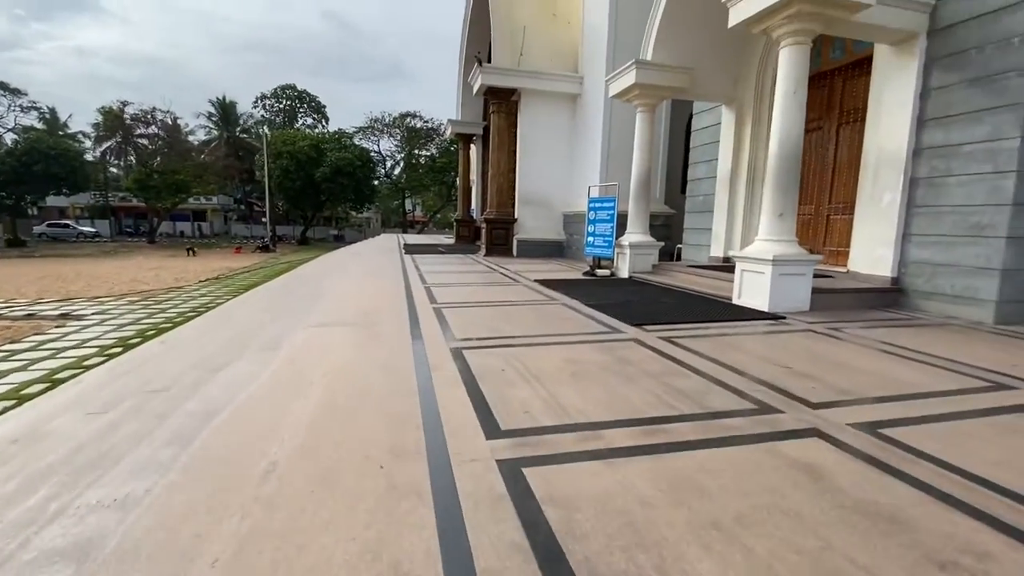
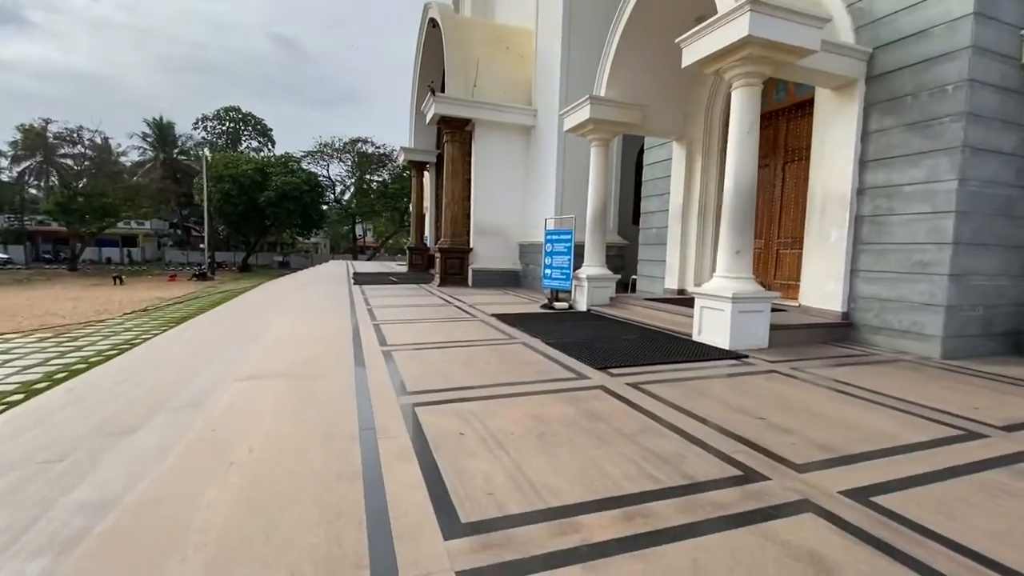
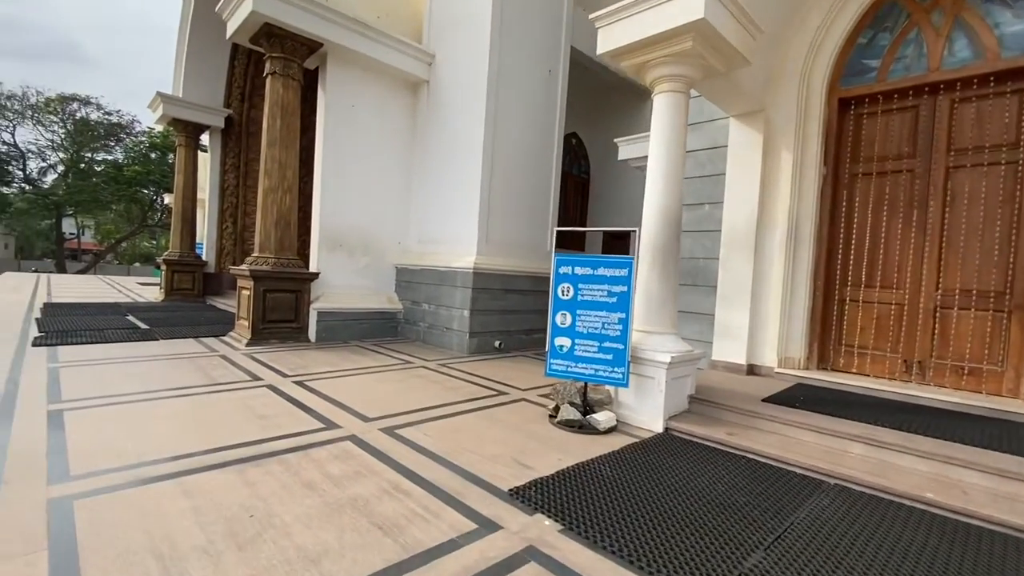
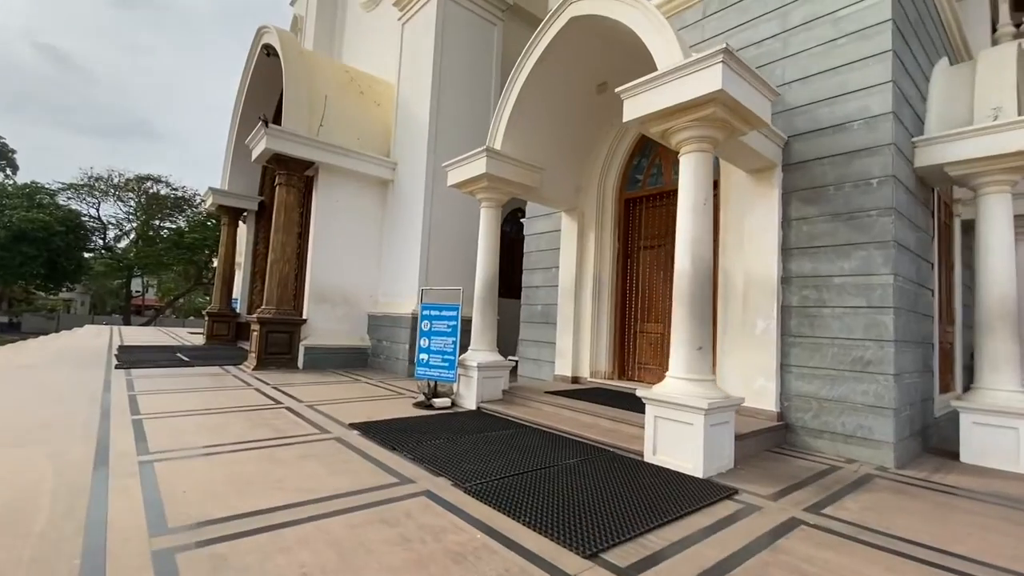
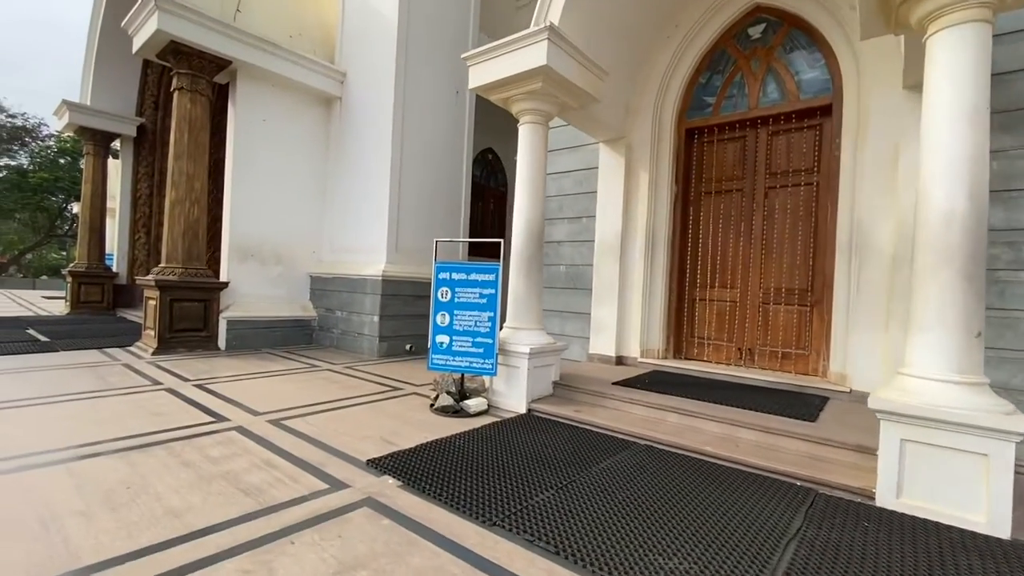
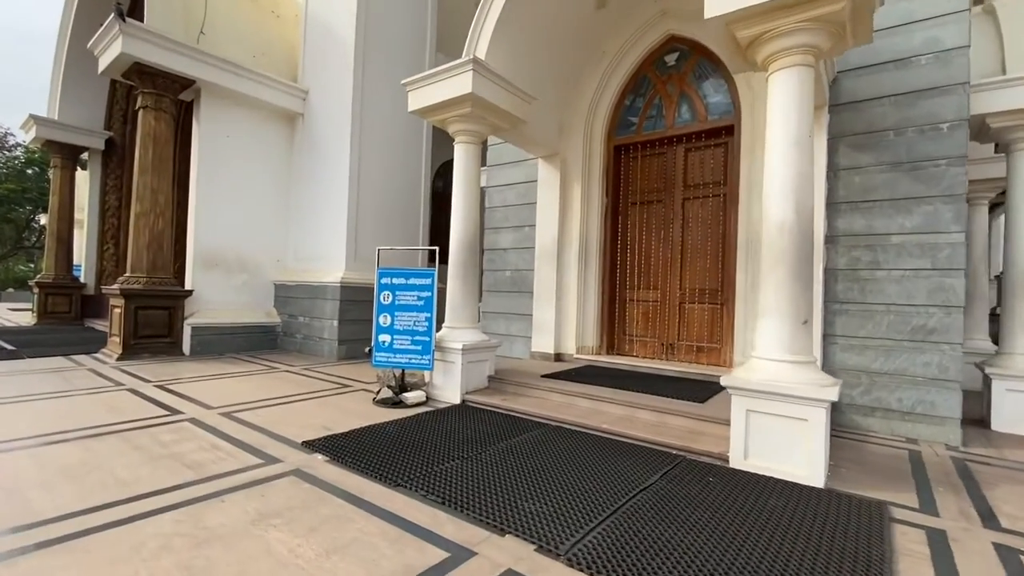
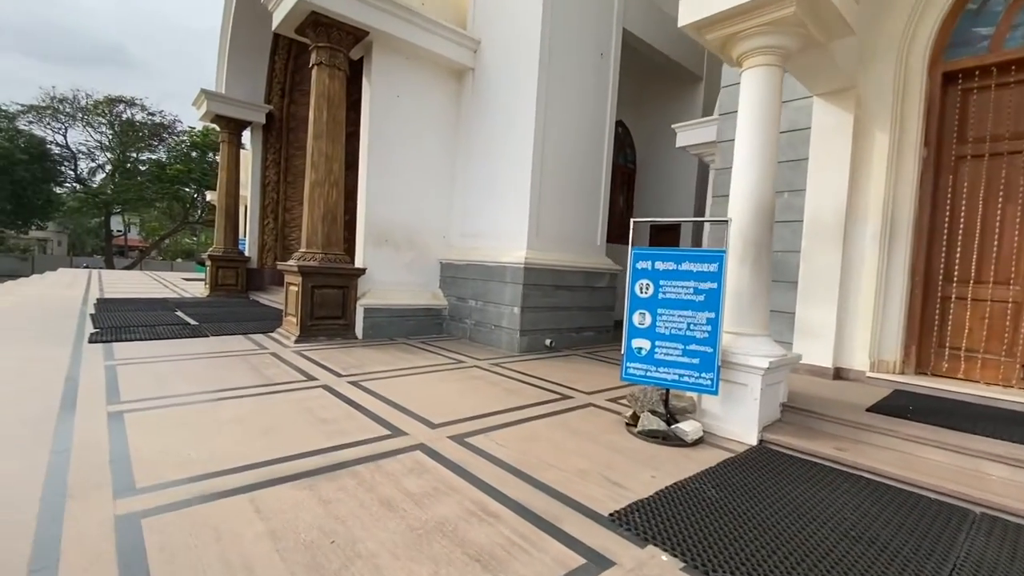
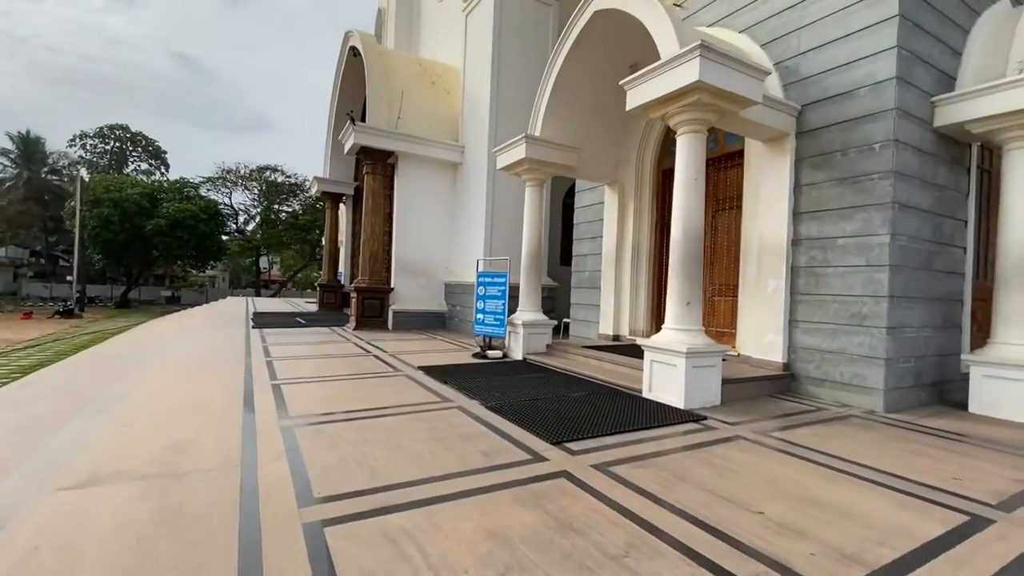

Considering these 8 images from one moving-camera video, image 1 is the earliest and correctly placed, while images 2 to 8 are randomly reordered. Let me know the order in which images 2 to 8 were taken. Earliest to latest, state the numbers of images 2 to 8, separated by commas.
2, 8, 4, 6, 5, 3, 7
